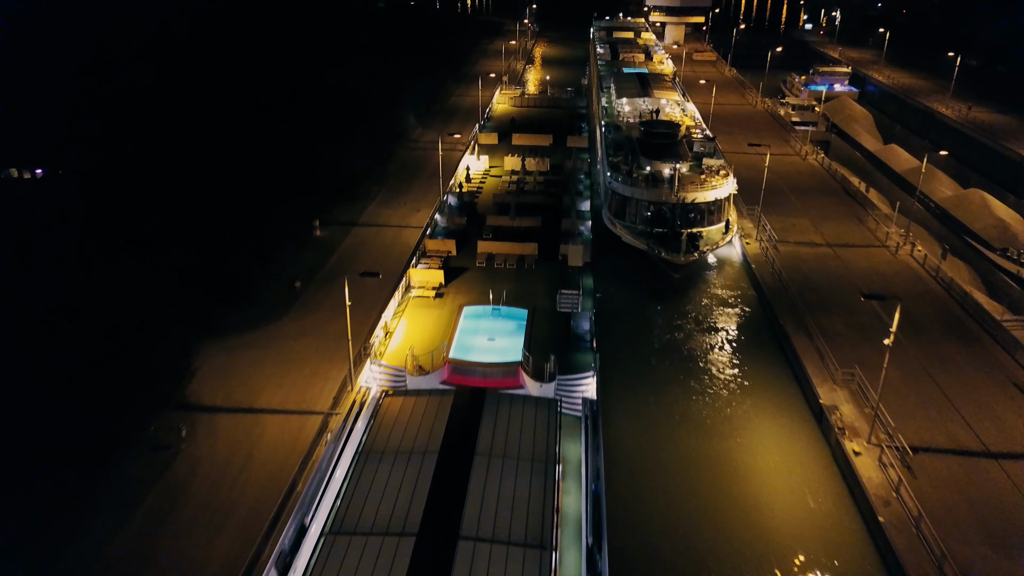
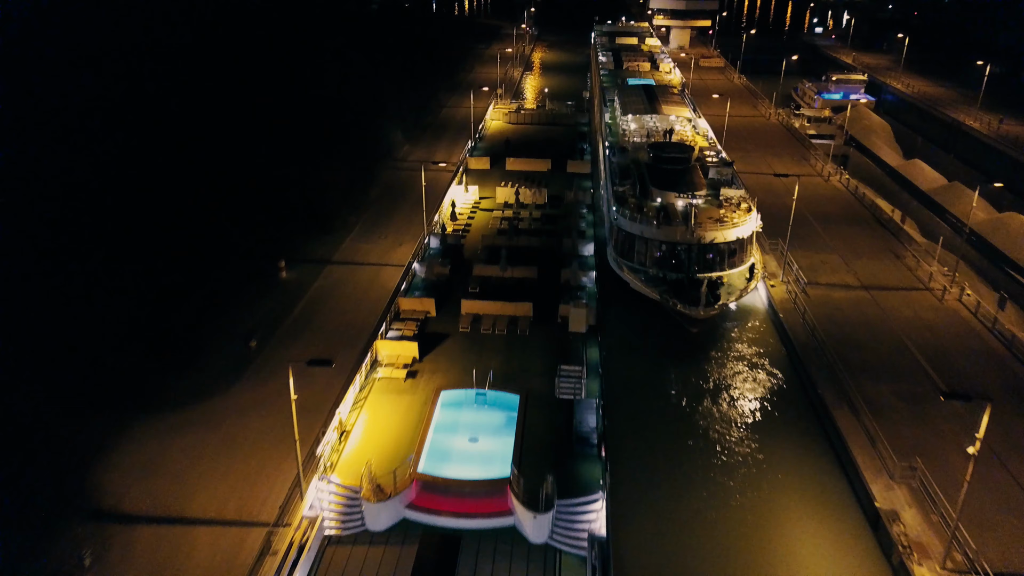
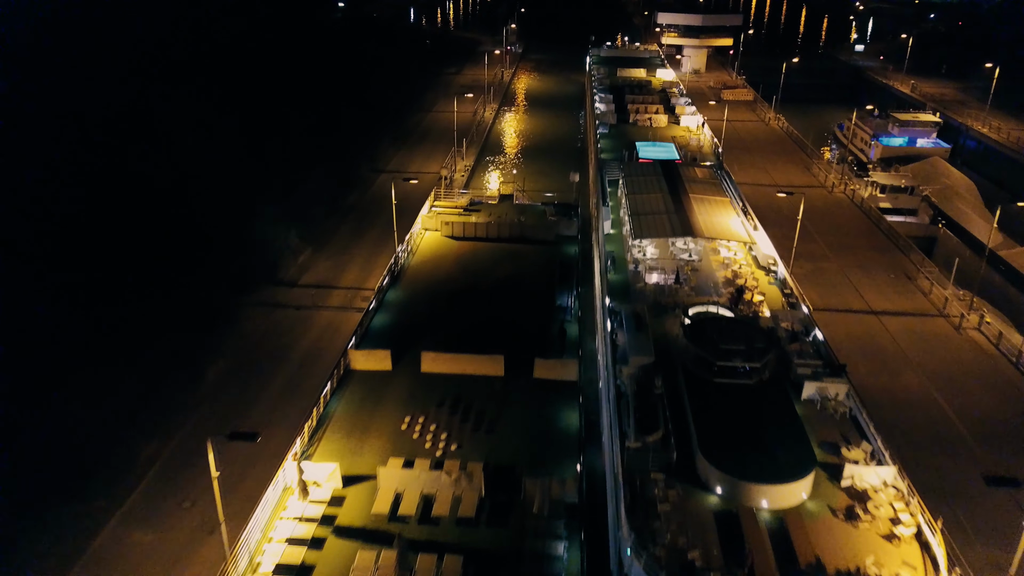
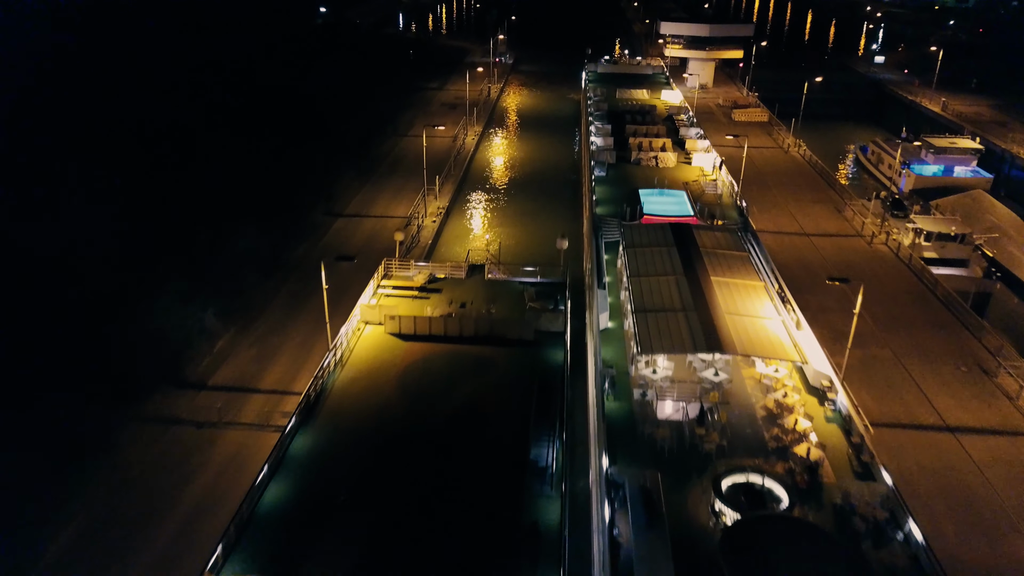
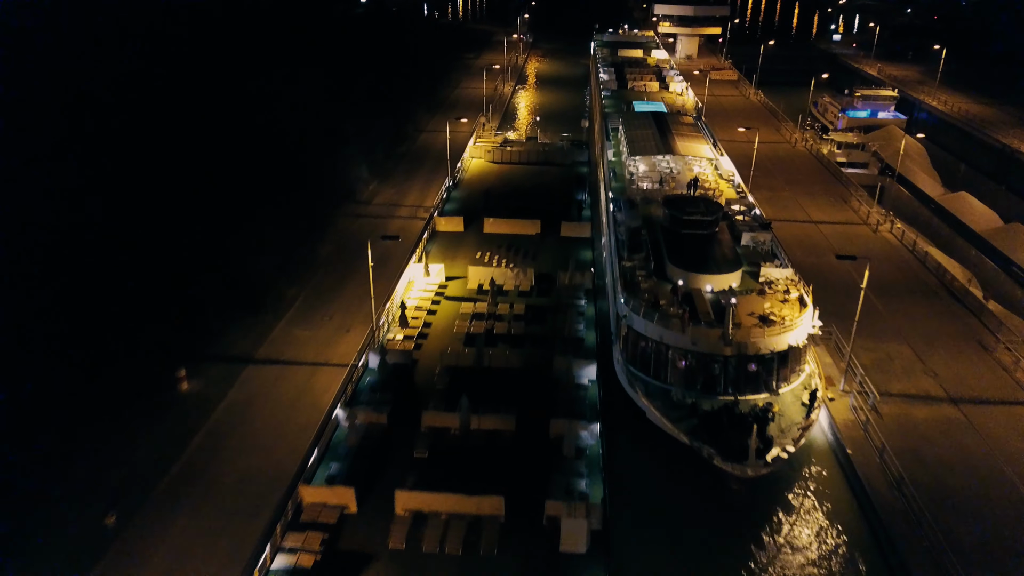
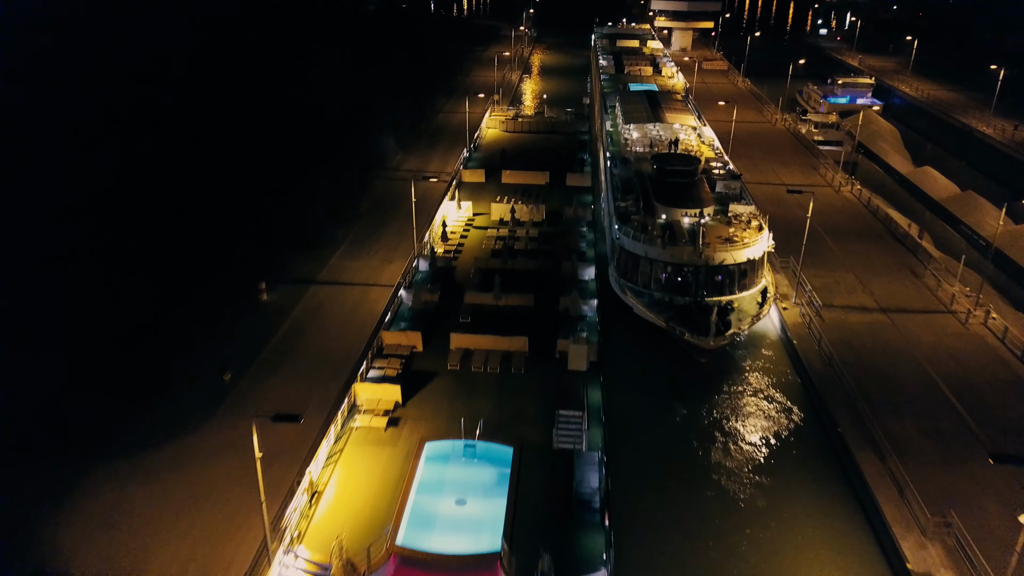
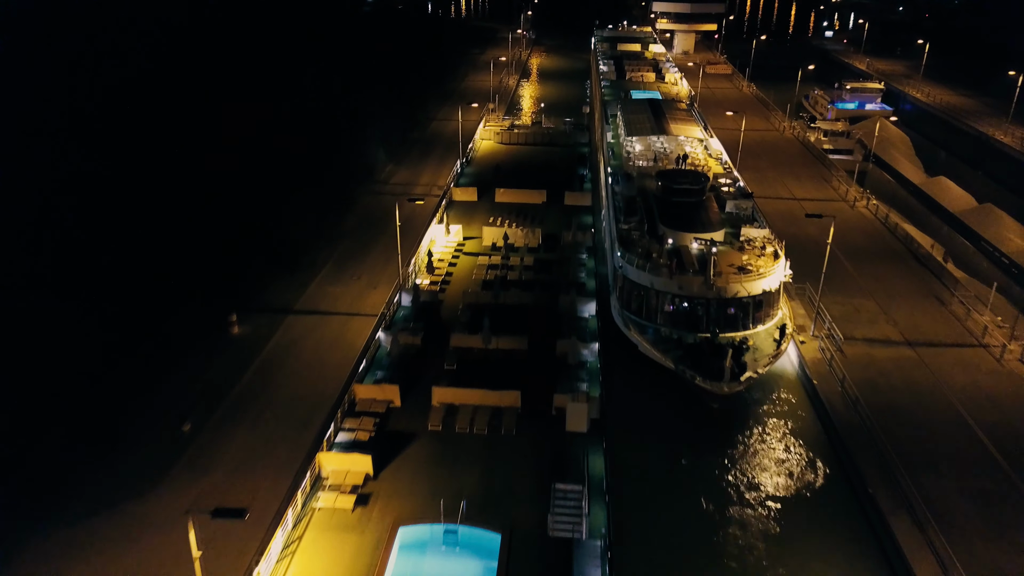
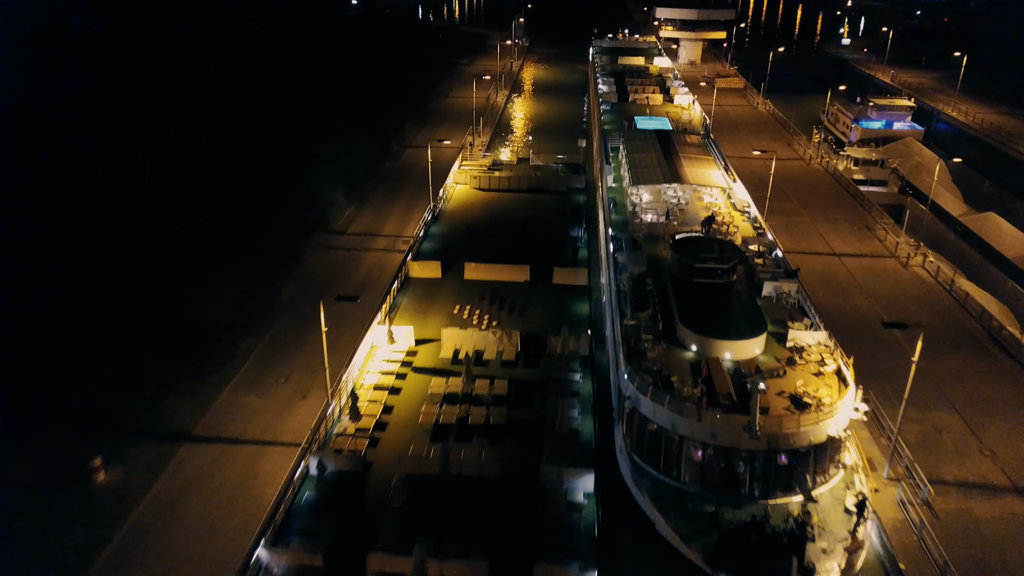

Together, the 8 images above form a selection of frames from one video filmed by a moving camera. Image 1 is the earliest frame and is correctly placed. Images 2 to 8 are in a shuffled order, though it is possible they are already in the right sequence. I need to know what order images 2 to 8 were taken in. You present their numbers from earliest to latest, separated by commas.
2, 6, 7, 5, 8, 3, 4
